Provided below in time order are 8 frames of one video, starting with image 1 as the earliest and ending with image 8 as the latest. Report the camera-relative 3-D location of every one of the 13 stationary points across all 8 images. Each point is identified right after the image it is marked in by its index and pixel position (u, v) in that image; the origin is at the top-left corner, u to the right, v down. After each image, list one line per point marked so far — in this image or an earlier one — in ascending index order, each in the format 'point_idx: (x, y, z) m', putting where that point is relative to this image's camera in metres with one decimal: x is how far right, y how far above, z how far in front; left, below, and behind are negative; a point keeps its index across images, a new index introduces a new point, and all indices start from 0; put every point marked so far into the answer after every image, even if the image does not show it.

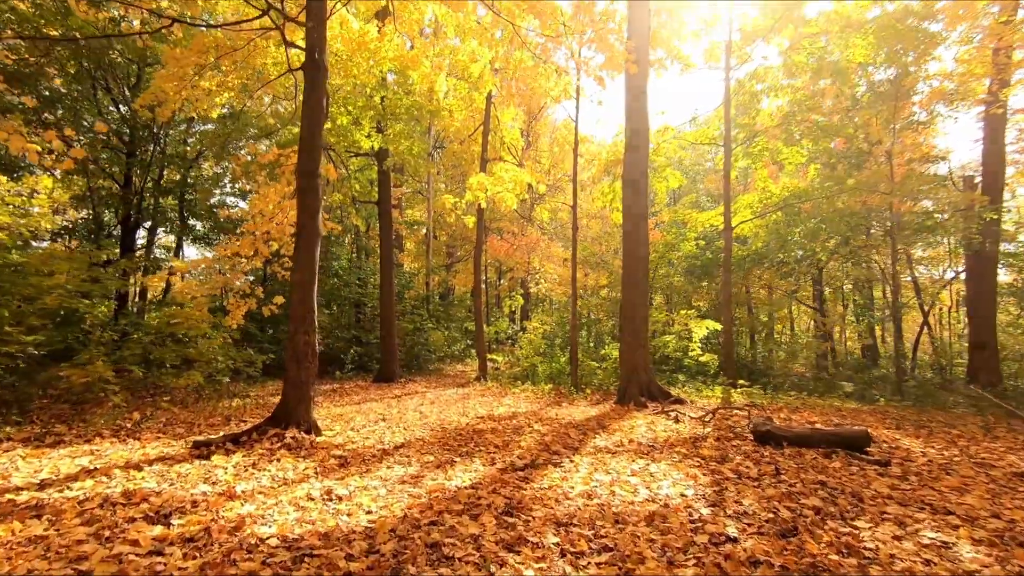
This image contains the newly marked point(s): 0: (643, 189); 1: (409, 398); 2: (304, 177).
0: (+2.3, +1.7, +9.4) m
1: (-1.9, -2.0, +9.8) m
2: (-2.2, +1.2, +5.8) m
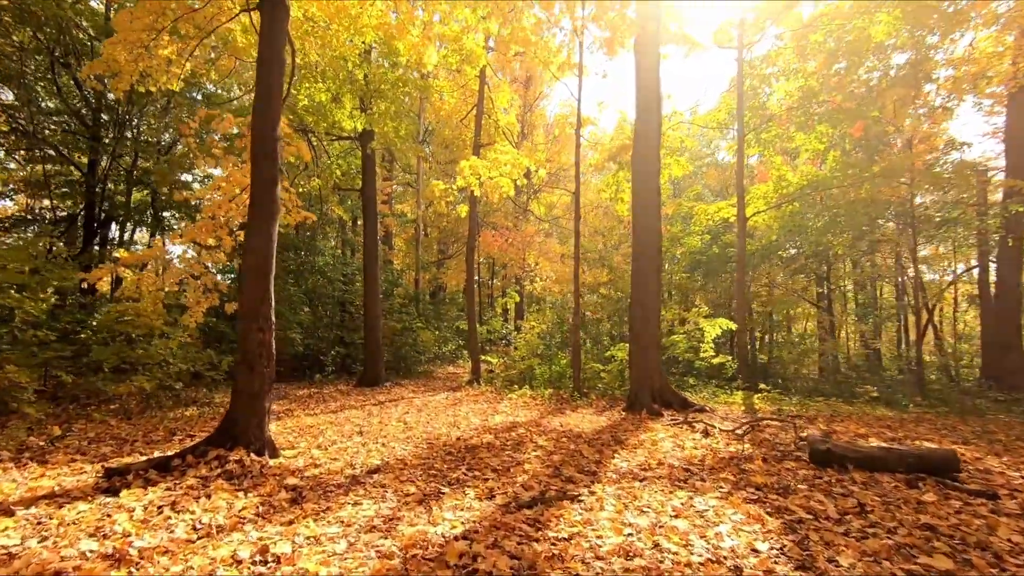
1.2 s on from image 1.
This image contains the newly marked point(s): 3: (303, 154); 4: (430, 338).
0: (+2.2, +1.8, +8.5) m
1: (-1.9, -1.9, +8.8) m
2: (-2.2, +1.3, +4.7) m
3: (-3.0, +1.9, +7.8) m
4: (-2.3, -1.4, +15.4) m
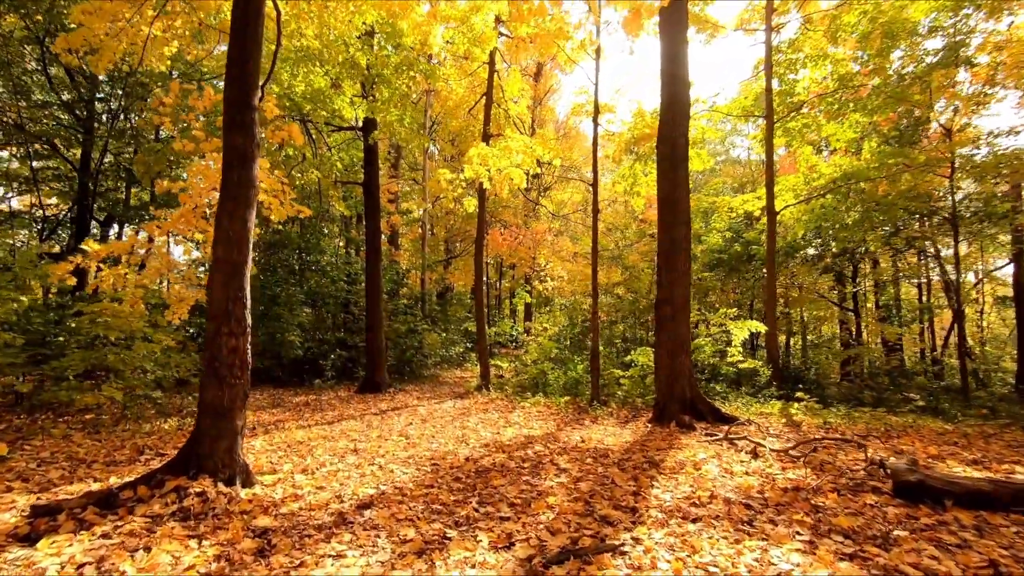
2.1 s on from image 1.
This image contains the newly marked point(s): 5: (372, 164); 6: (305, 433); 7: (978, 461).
0: (+2.4, +1.8, +7.7) m
1: (-1.7, -1.9, +8.0) m
2: (-2.1, +1.3, +4.0) m
3: (-2.8, +1.9, +7.1) m
4: (-2.0, -1.4, +14.6) m
5: (-3.0, +2.6, +11.5) m
6: (-2.4, -1.7, +6.3) m
7: (+4.1, -1.5, +4.8) m
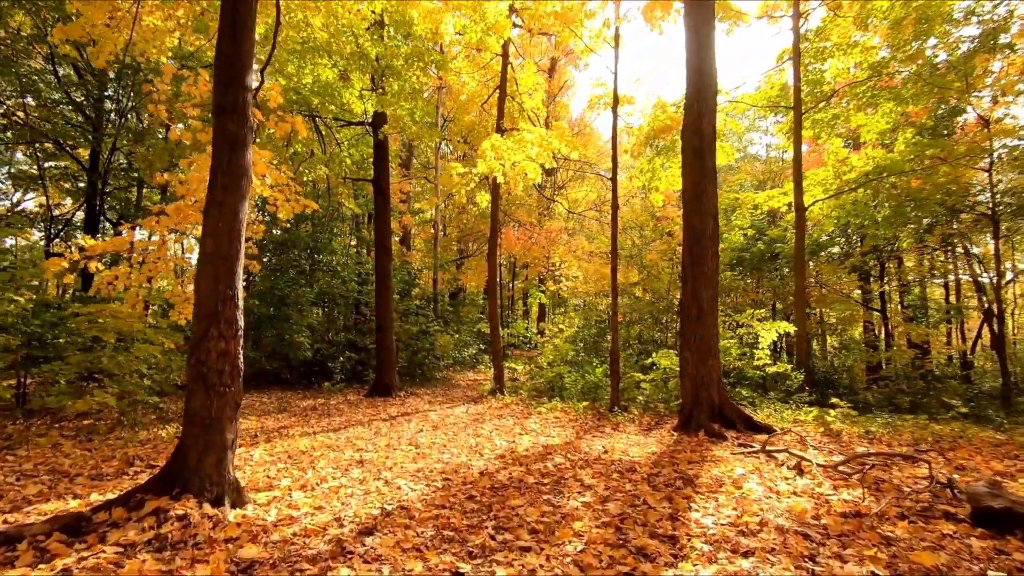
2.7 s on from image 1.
0: (+2.6, +1.8, +7.2) m
1: (-1.5, -1.9, +7.6) m
2: (-1.9, +1.3, +3.6) m
3: (-2.6, +2.0, +6.8) m
4: (-1.7, -1.4, +14.3) m
5: (-2.7, +2.6, +11.2) m
6: (-2.2, -1.7, +6.0) m
7: (+4.2, -1.5, +4.3) m
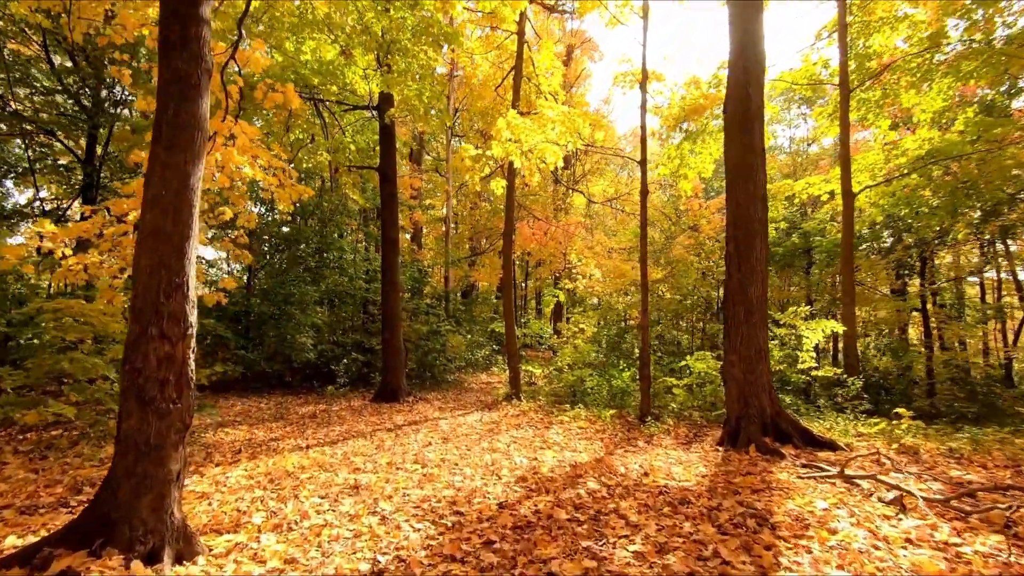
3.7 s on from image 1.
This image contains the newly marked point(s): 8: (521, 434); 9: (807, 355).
0: (+2.9, +1.9, +6.3) m
1: (-1.2, -1.8, +6.8) m
2: (-1.8, +1.4, +2.8) m
3: (-2.4, +2.0, +6.0) m
4: (-1.3, -1.4, +13.4) m
5: (-2.3, +2.7, +10.4) m
6: (-2.0, -1.6, +5.2) m
7: (+4.4, -1.4, +3.3) m
8: (+0.1, -1.8, +6.8) m
9: (+4.7, -1.1, +8.7) m
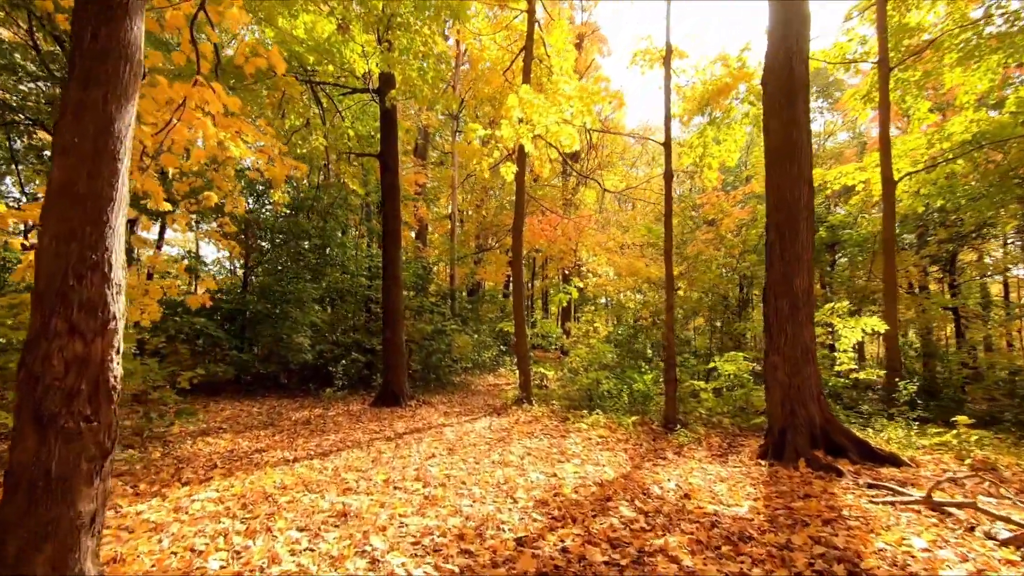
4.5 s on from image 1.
0: (+3.0, +1.9, +5.6) m
1: (-1.1, -1.7, +6.1) m
2: (-1.7, +1.5, +2.2) m
3: (-2.3, +2.1, +5.3) m
4: (-1.1, -1.3, +12.8) m
5: (-2.2, +2.7, +9.7) m
6: (-1.9, -1.5, +4.5) m
7: (+4.5, -1.3, +2.6) m
8: (+0.3, -1.7, +6.1) m
9: (+4.9, -1.0, +8.0) m
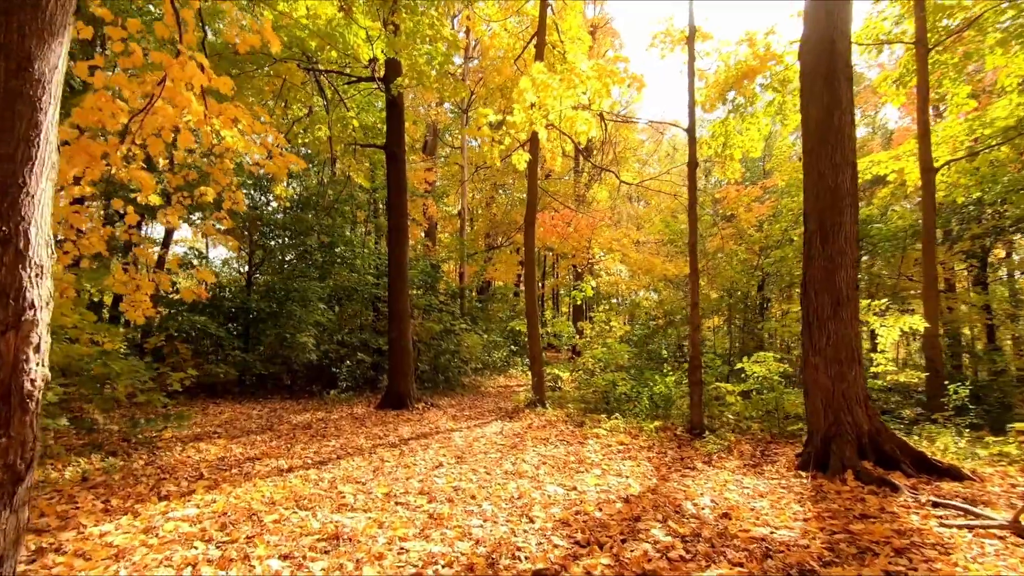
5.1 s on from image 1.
0: (+3.1, +2.0, +5.1) m
1: (-0.9, -1.7, +5.7) m
2: (-1.6, +1.5, +1.7) m
3: (-2.2, +2.1, +4.9) m
4: (-0.8, -1.2, +12.3) m
5: (-2.0, +2.8, +9.3) m
6: (-1.8, -1.5, +4.1) m
7: (+4.6, -1.3, +2.0) m
8: (+0.4, -1.7, +5.6) m
9: (+5.1, -0.9, +7.4) m
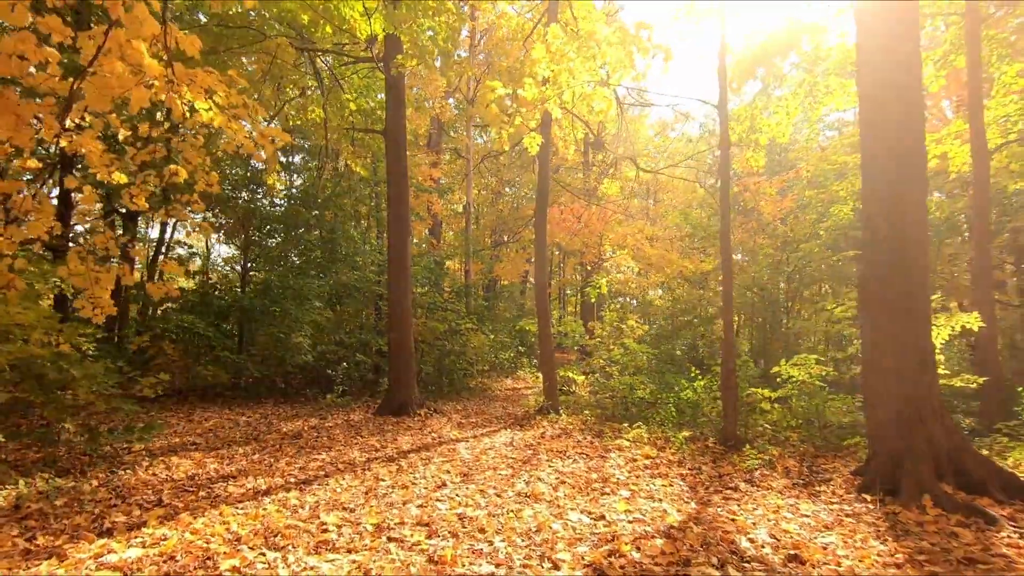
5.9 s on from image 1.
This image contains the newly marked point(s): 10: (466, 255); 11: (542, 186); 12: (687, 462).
0: (+3.2, +2.1, +4.4) m
1: (-0.8, -1.6, +5.0) m
2: (-1.5, +1.6, +1.1) m
3: (-2.1, +2.2, +4.3) m
4: (-0.6, -1.2, +11.6) m
5: (-1.8, +2.8, +8.6) m
6: (-1.7, -1.4, +3.4) m
7: (+4.7, -1.2, +1.3) m
8: (+0.5, -1.6, +4.9) m
9: (+5.2, -0.9, +6.7) m
10: (-1.2, +0.9, +14.2) m
11: (+0.6, +1.8, +9.8) m
12: (+1.7, -1.6, +5.2) m
